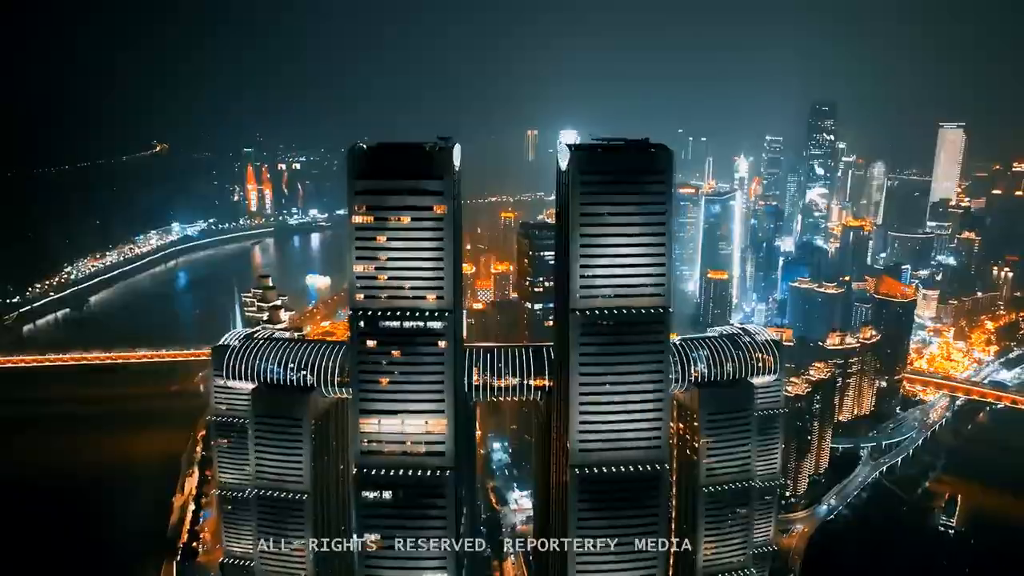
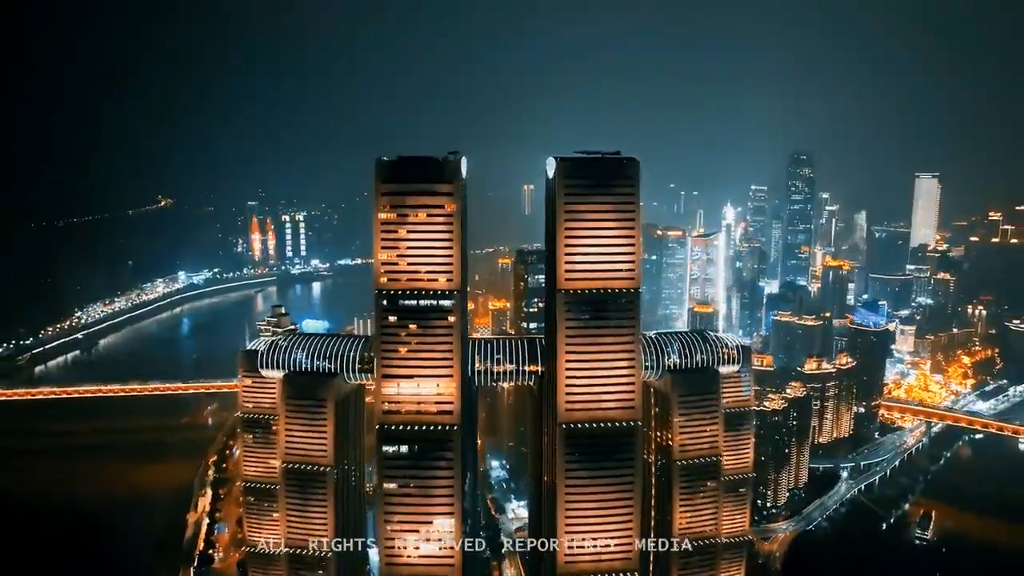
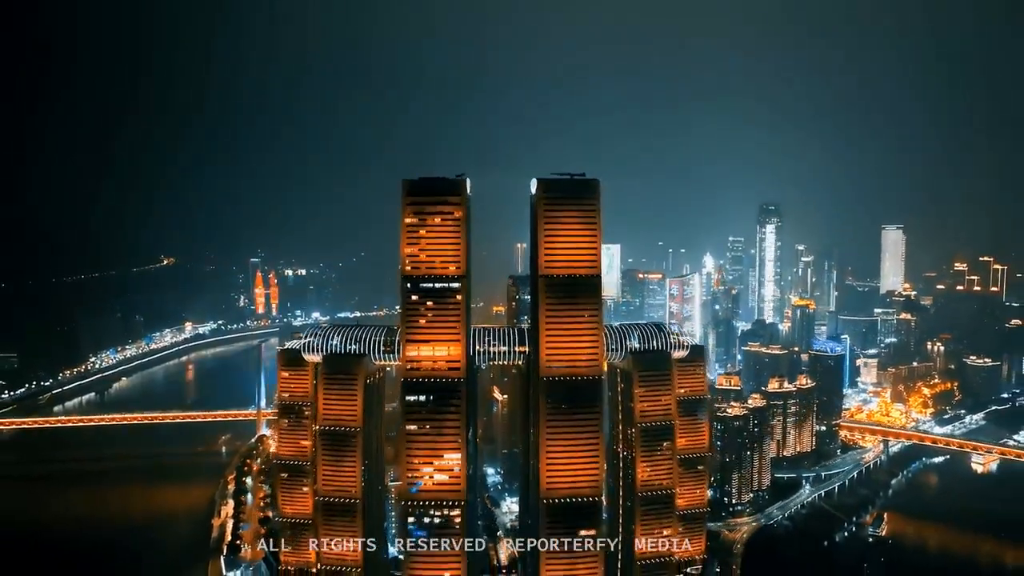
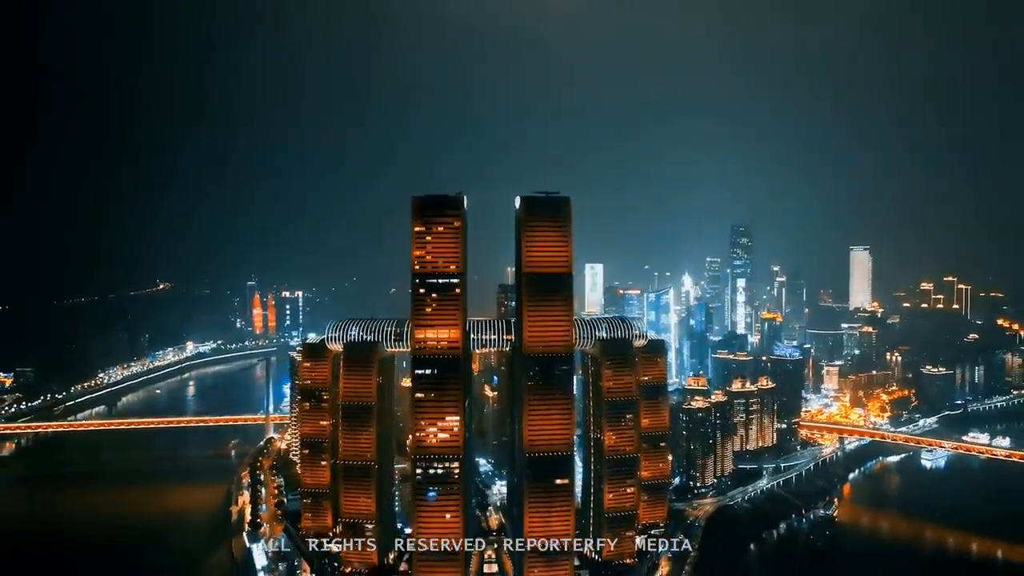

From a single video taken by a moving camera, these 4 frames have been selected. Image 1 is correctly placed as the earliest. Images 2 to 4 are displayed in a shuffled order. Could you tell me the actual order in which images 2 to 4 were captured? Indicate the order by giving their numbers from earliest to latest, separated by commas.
2, 3, 4
